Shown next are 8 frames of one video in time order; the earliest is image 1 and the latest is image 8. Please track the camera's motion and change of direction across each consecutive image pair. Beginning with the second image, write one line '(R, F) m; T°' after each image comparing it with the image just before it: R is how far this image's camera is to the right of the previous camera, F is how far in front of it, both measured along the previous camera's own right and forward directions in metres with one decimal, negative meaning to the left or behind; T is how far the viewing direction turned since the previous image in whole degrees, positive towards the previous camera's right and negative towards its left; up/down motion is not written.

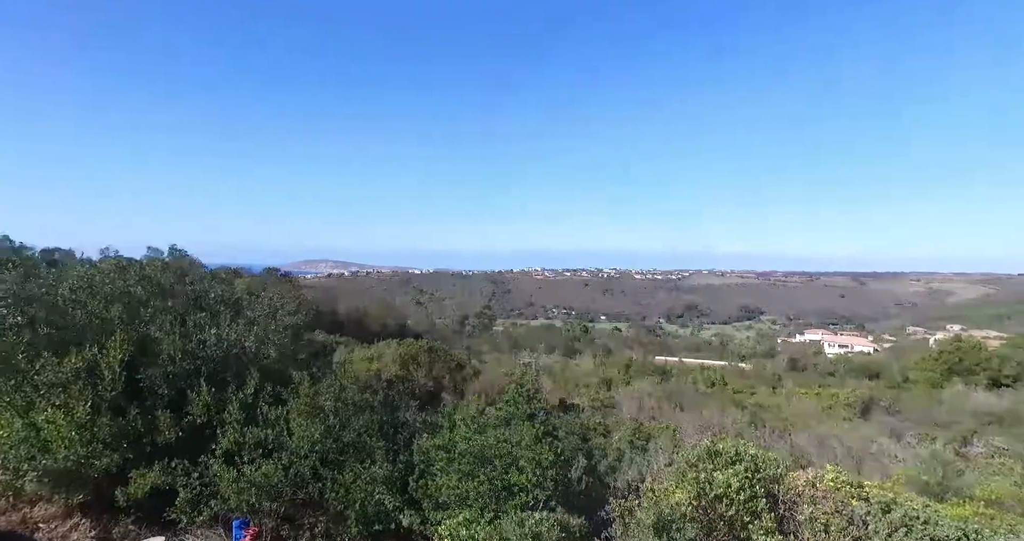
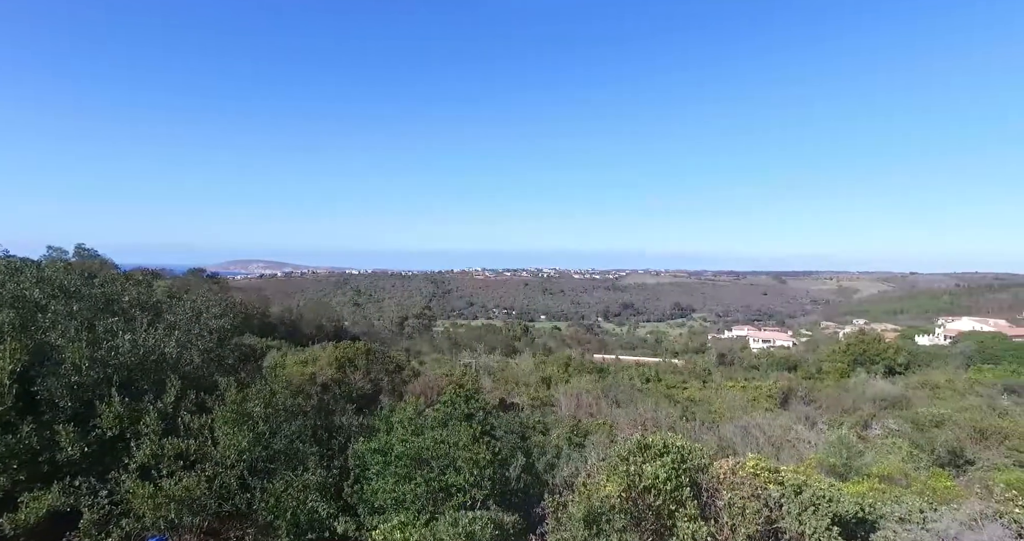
(+0.6, -0.6) m; +6°
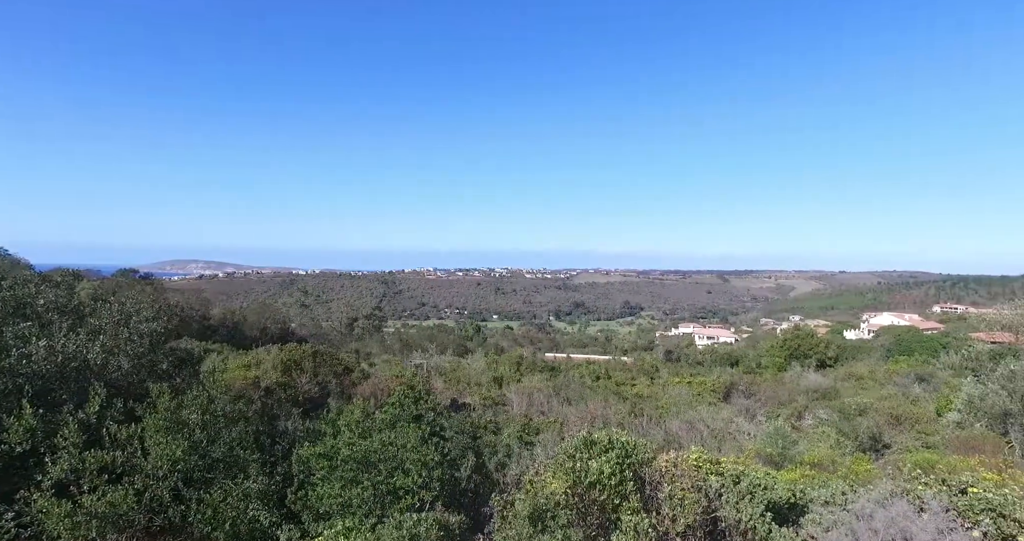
(+0.6, 0.0) m; +4°
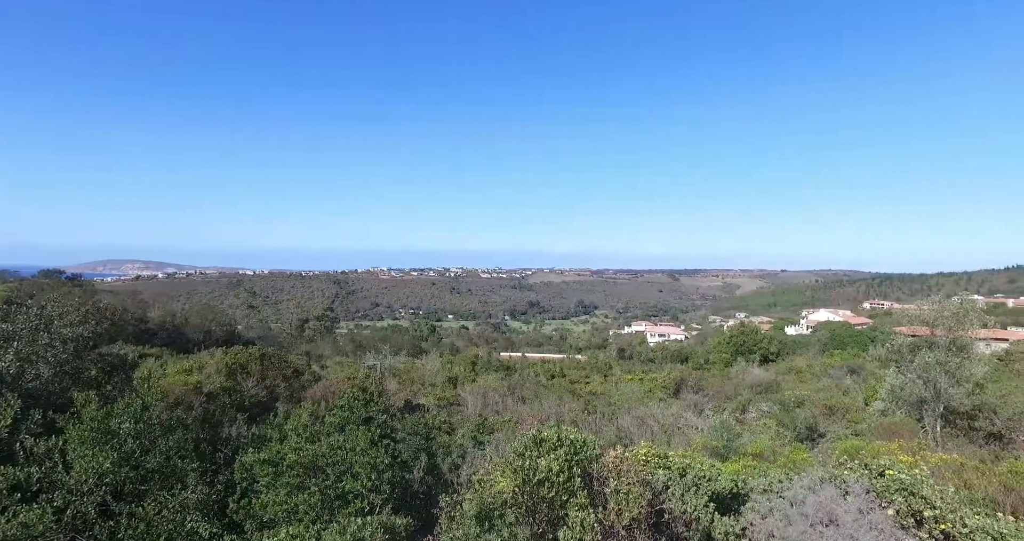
(+0.4, +0.3) m; +4°
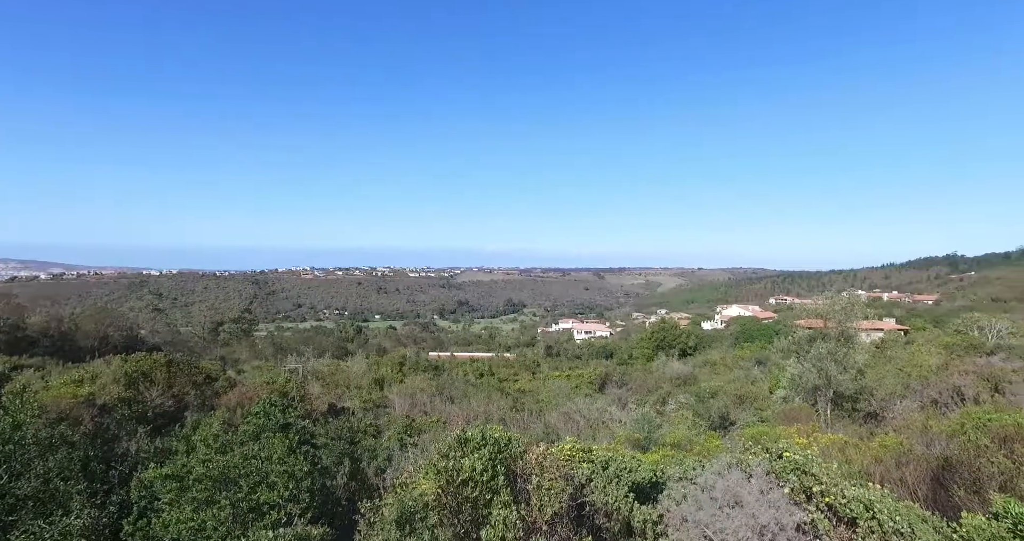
(+0.1, -0.3) m; +6°
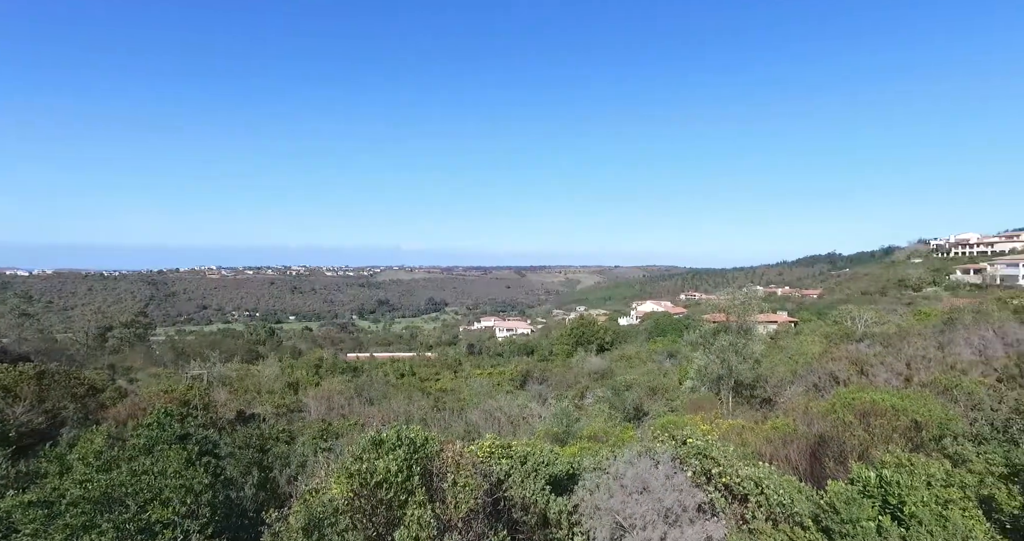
(+0.1, -0.3) m; +7°
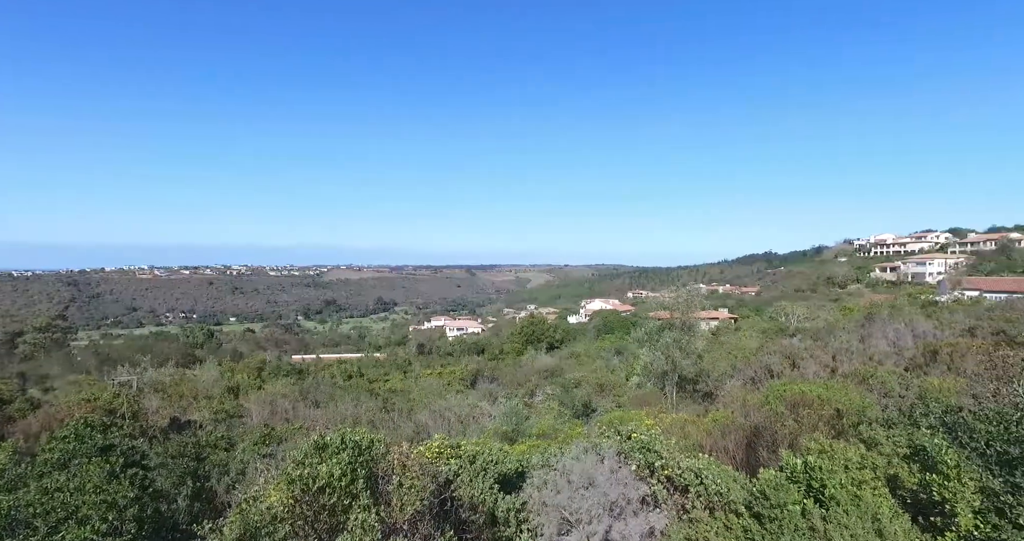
(0.0, -0.1) m; +4°
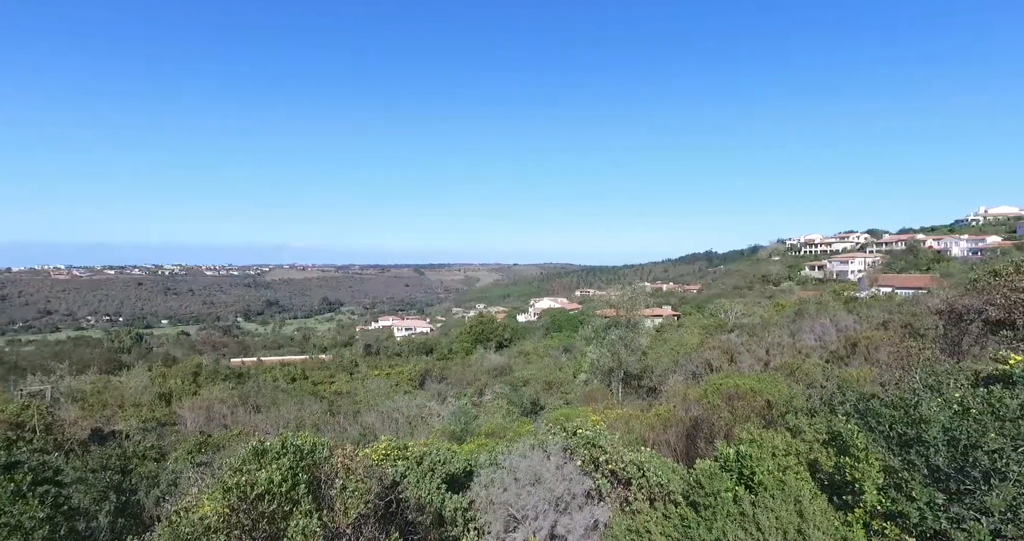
(0.0, 0.0) m; +5°
